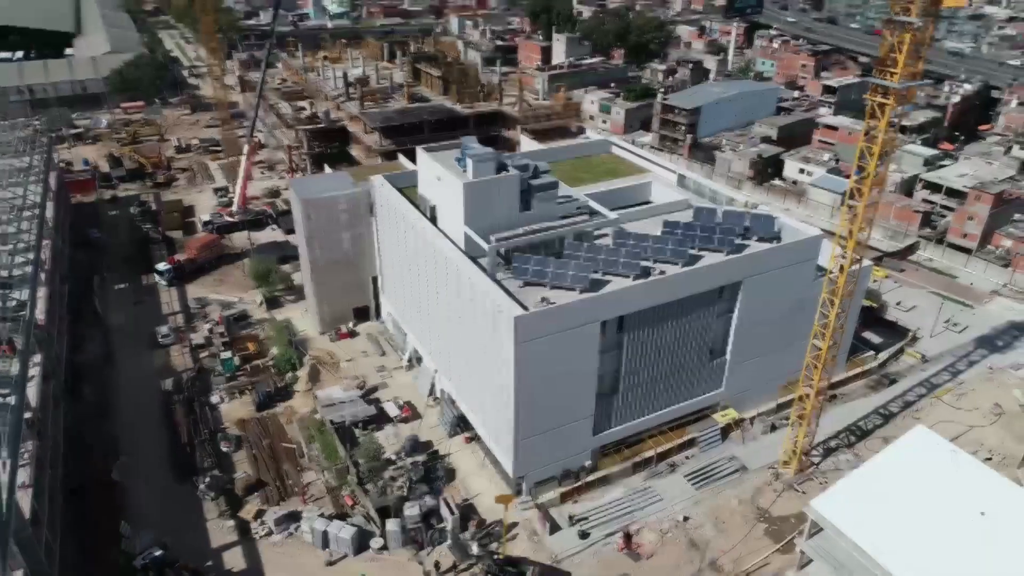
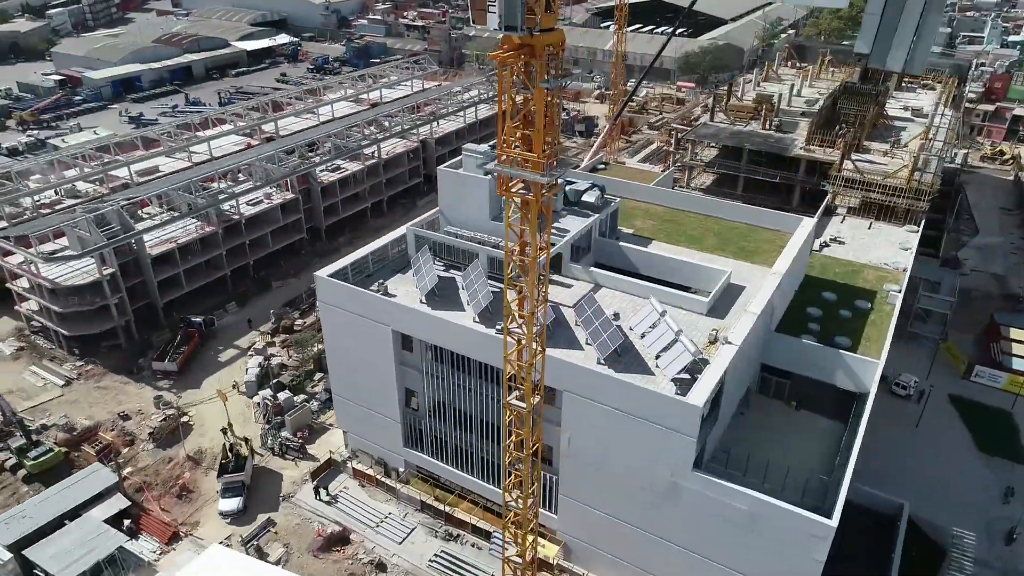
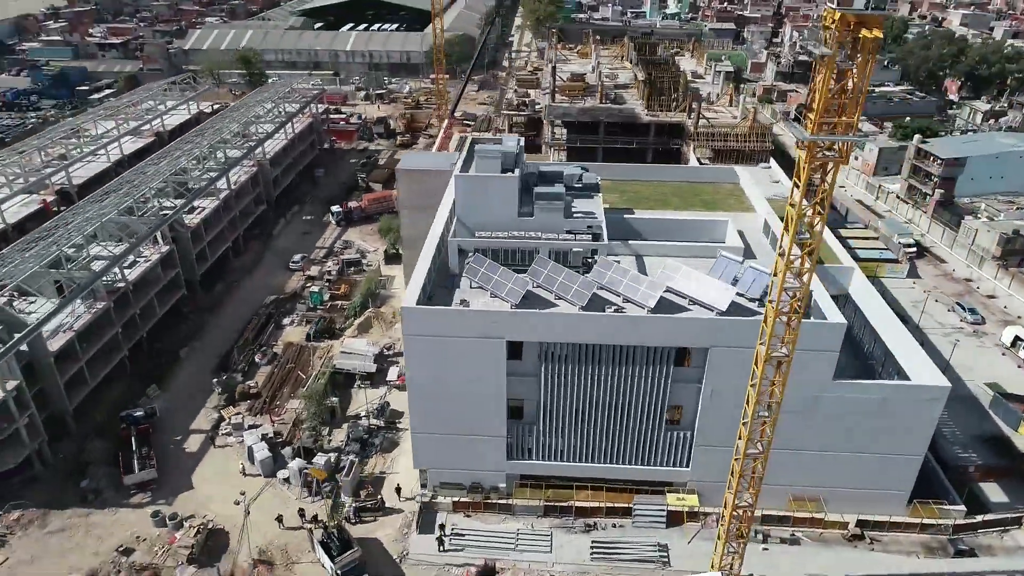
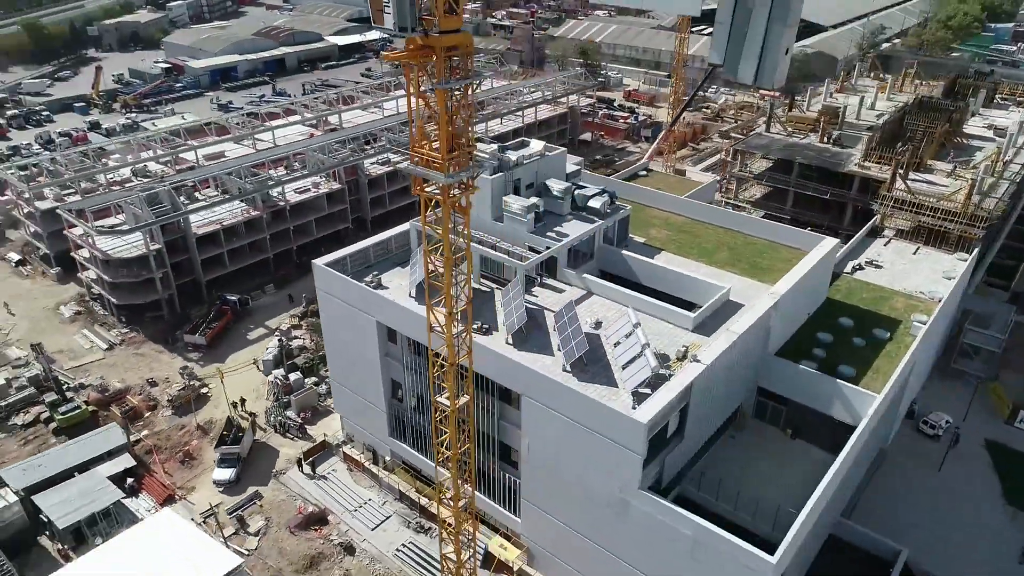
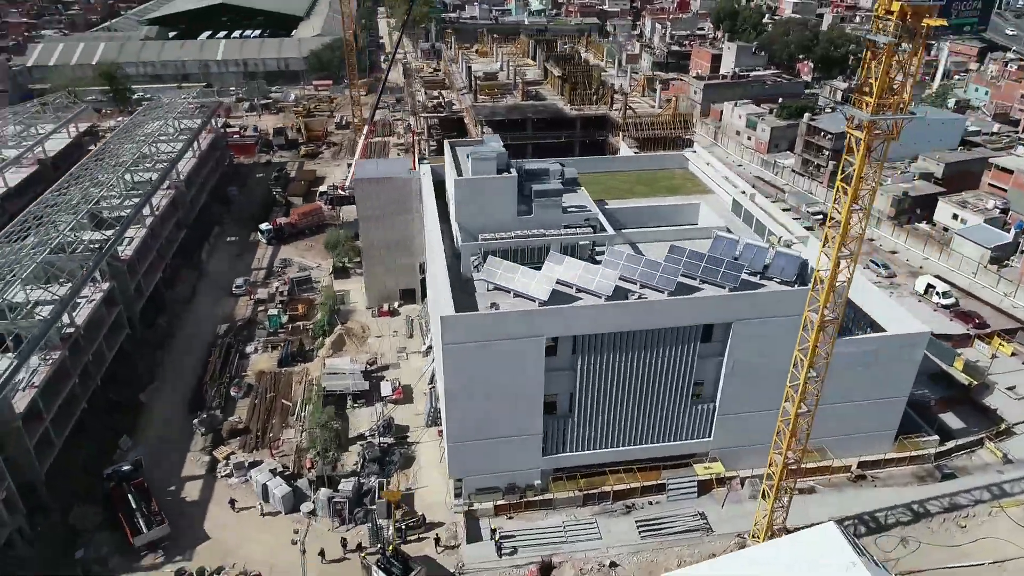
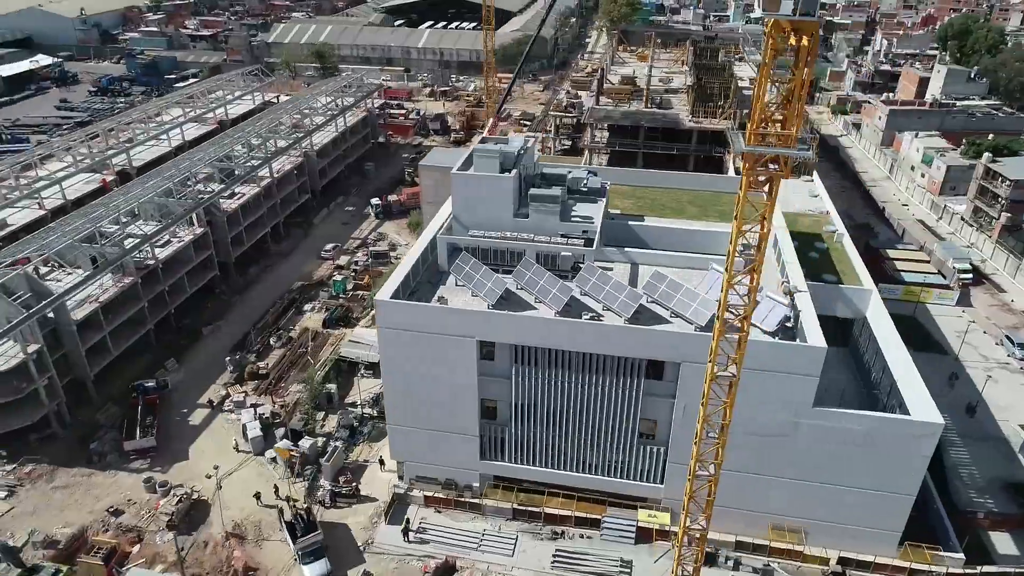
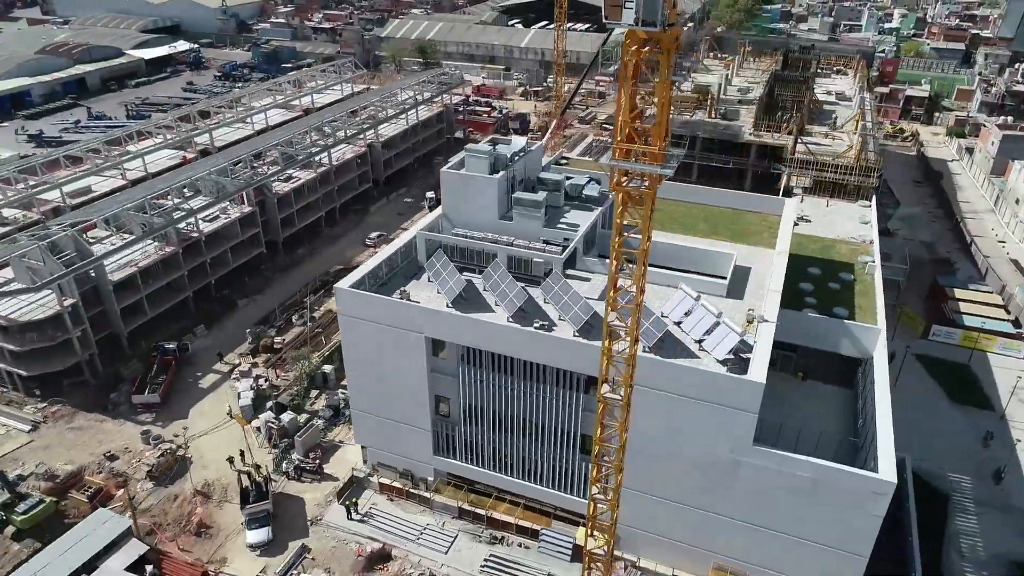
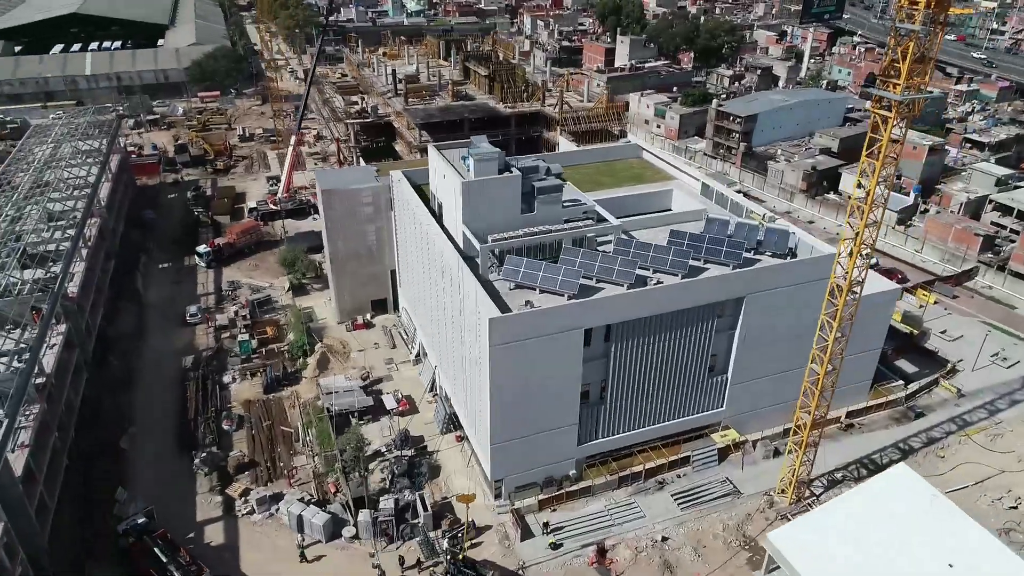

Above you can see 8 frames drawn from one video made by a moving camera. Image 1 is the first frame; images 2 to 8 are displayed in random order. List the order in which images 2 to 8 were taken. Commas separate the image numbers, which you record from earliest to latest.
8, 5, 3, 6, 7, 2, 4
